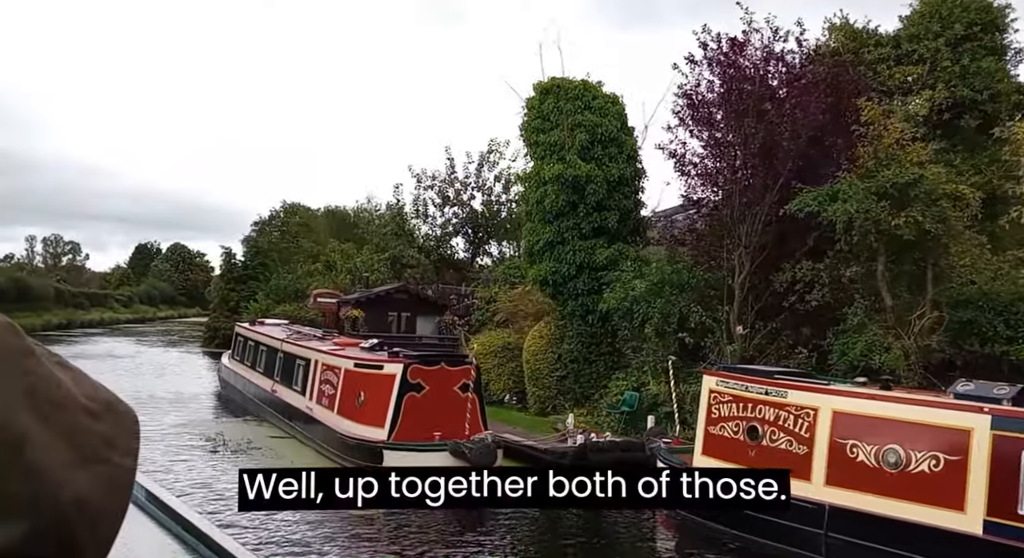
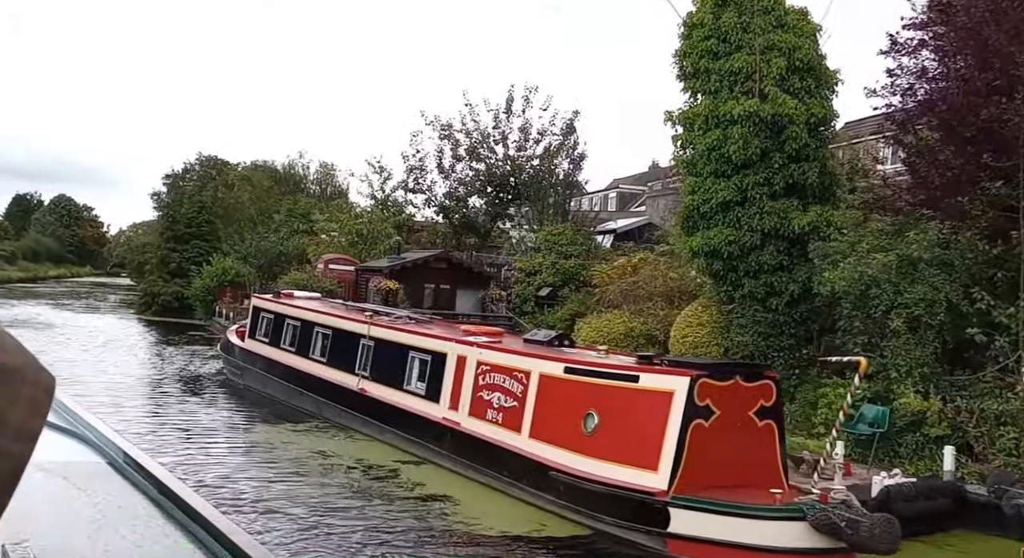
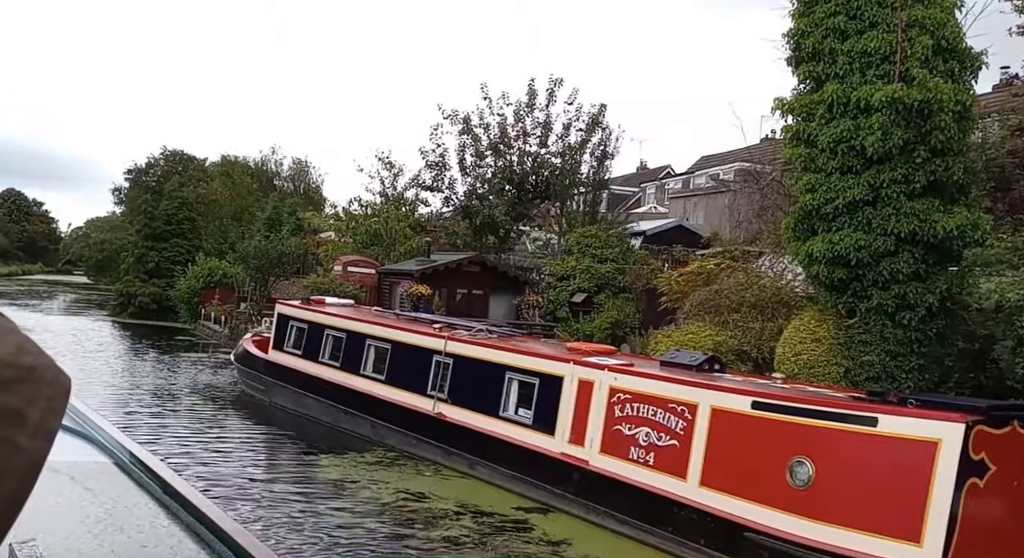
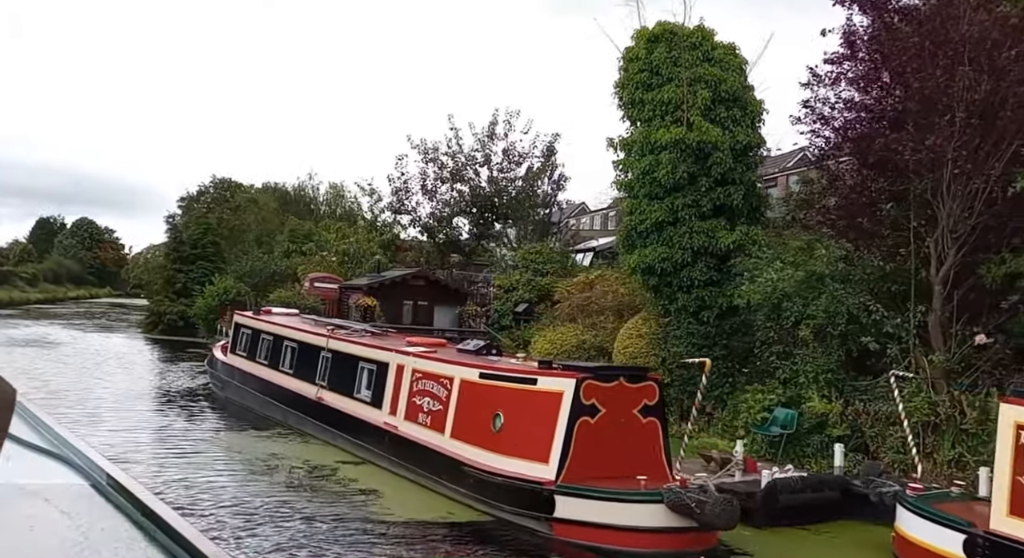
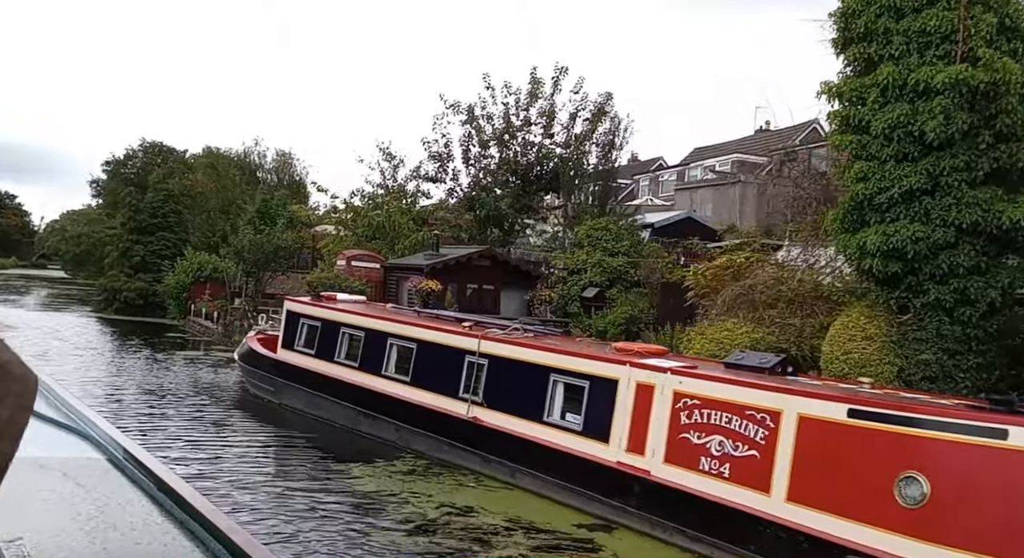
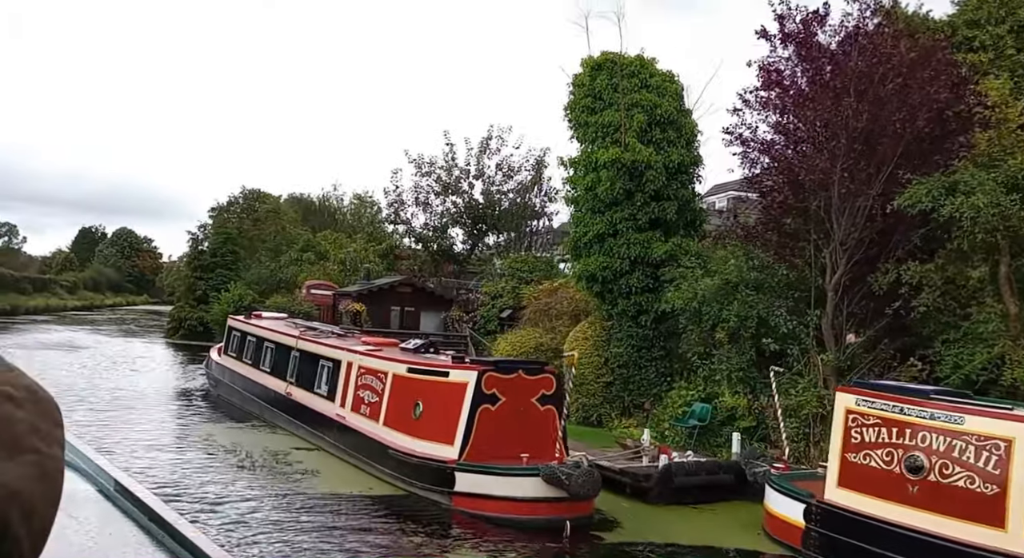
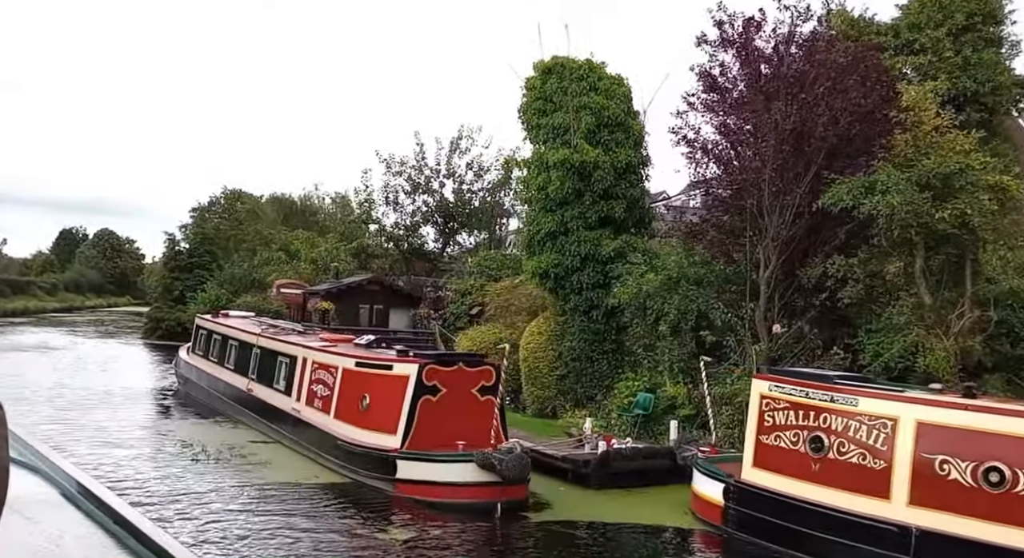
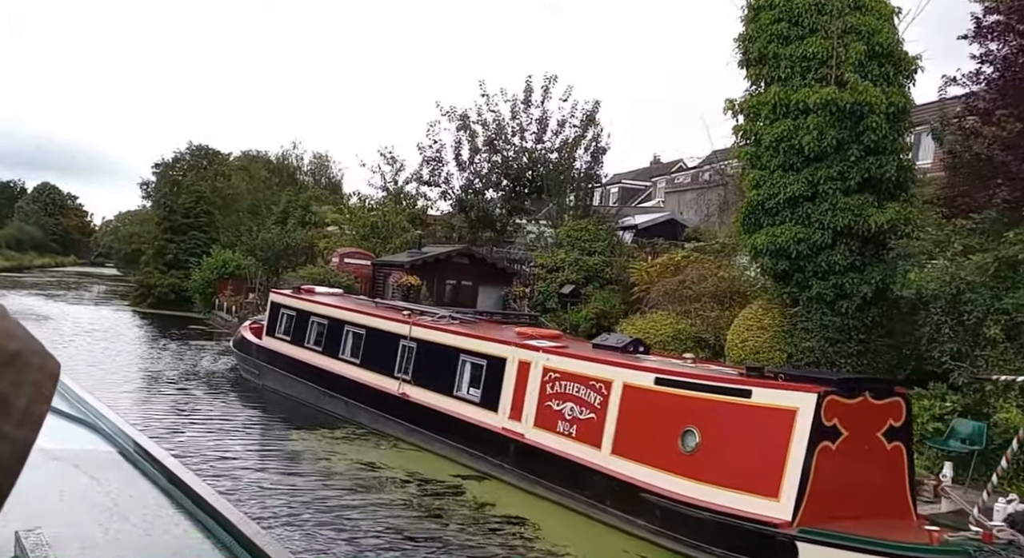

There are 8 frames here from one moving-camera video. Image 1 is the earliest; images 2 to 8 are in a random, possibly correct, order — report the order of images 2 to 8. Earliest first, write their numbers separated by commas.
7, 6, 4, 2, 8, 3, 5
